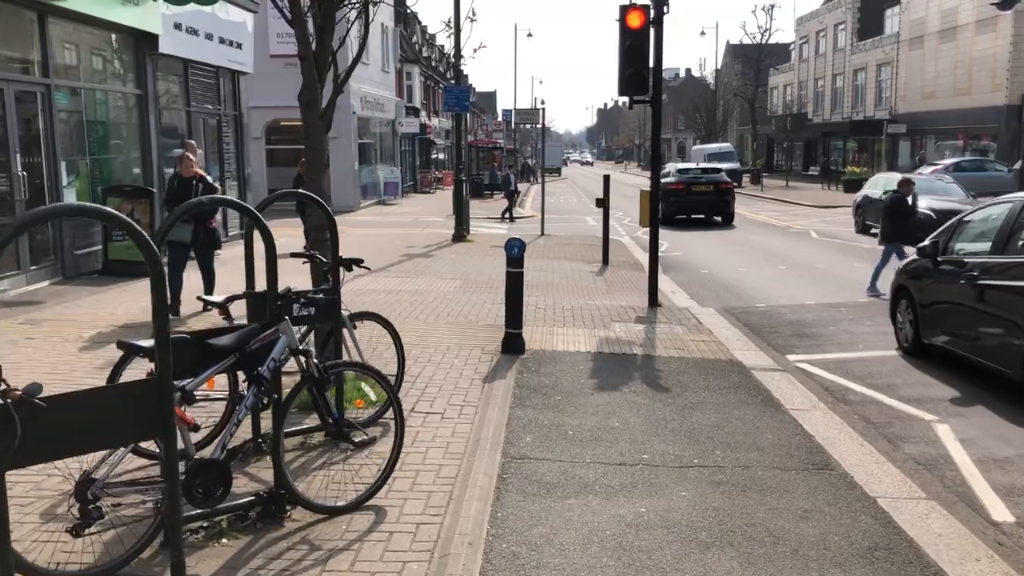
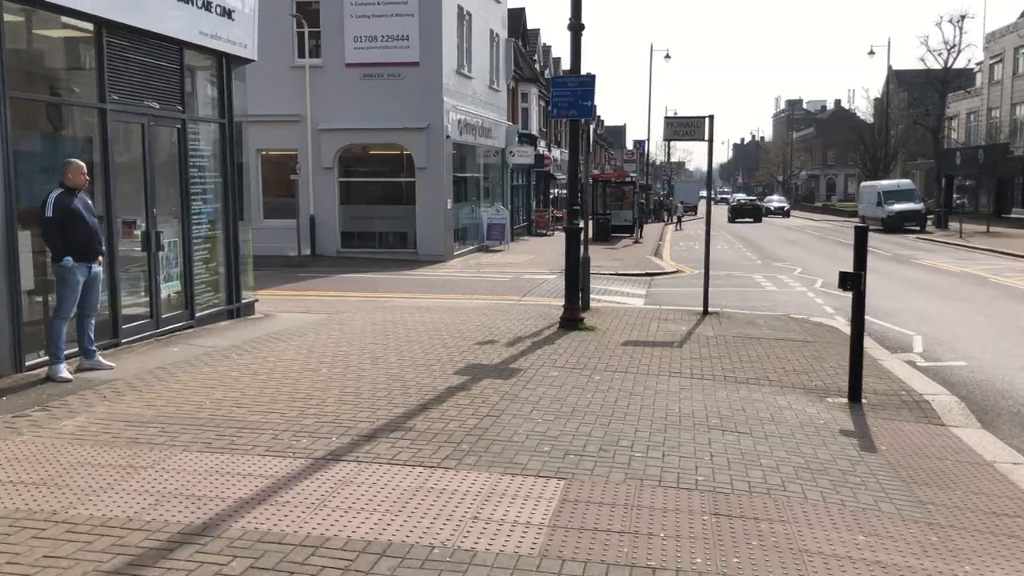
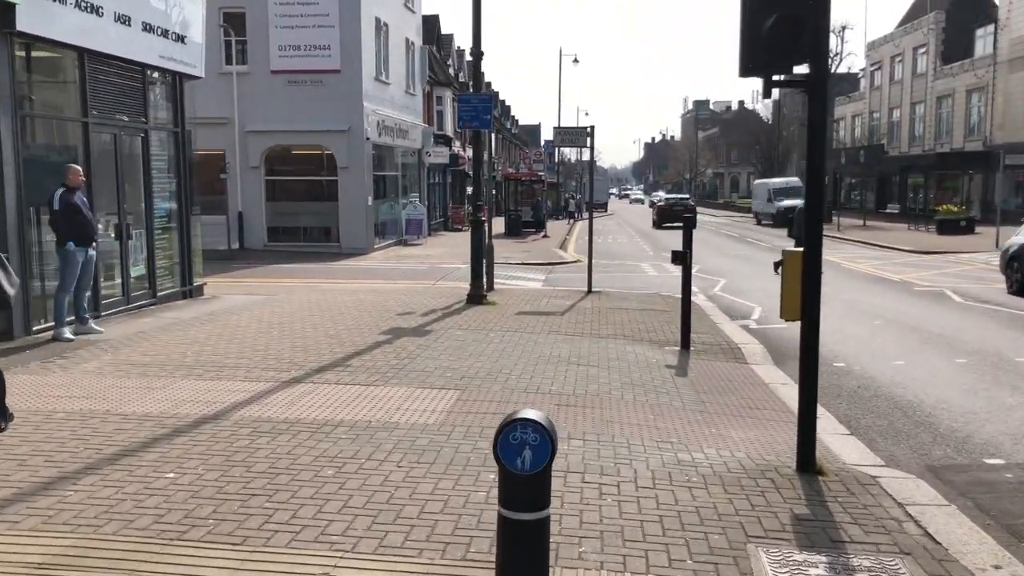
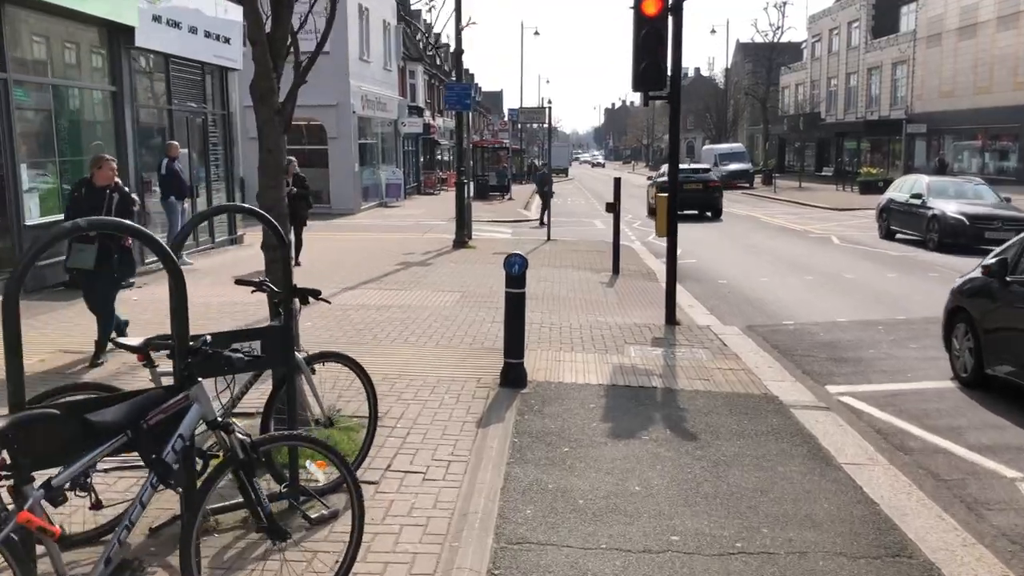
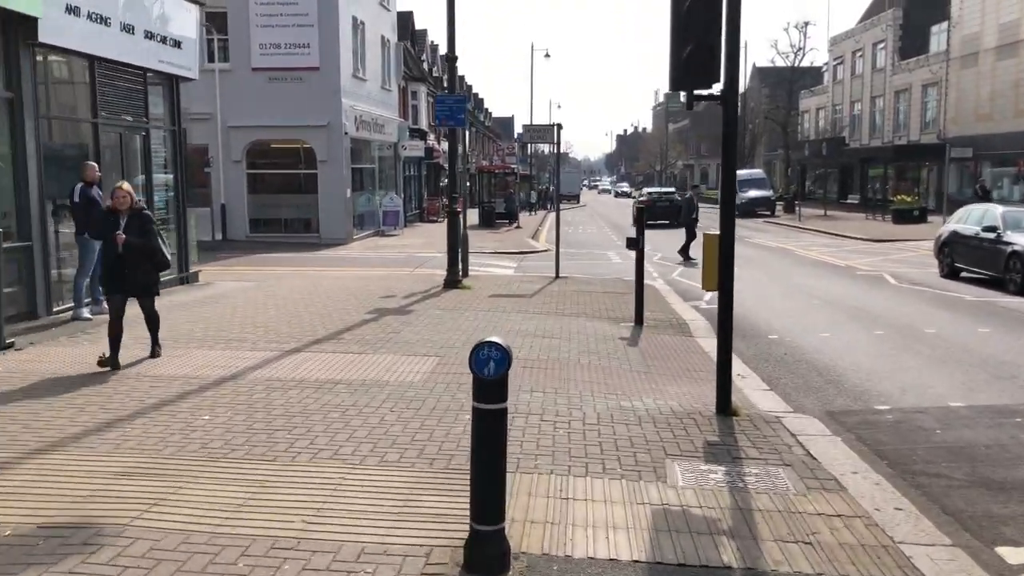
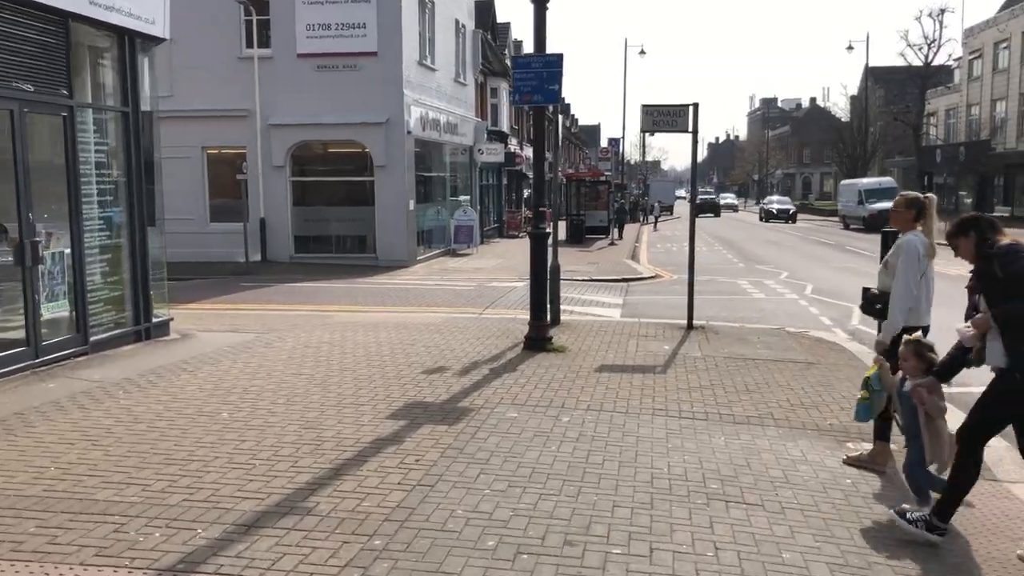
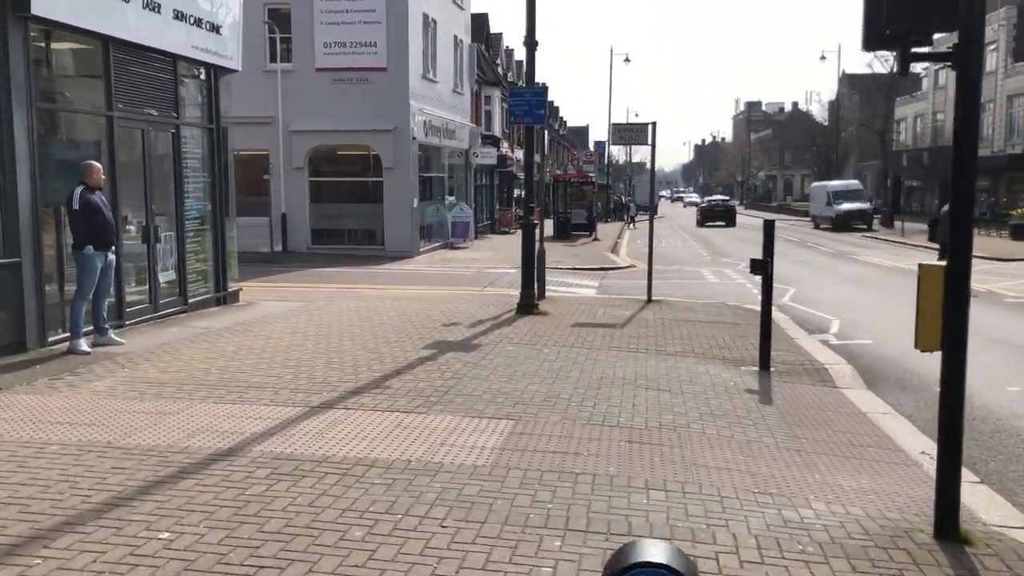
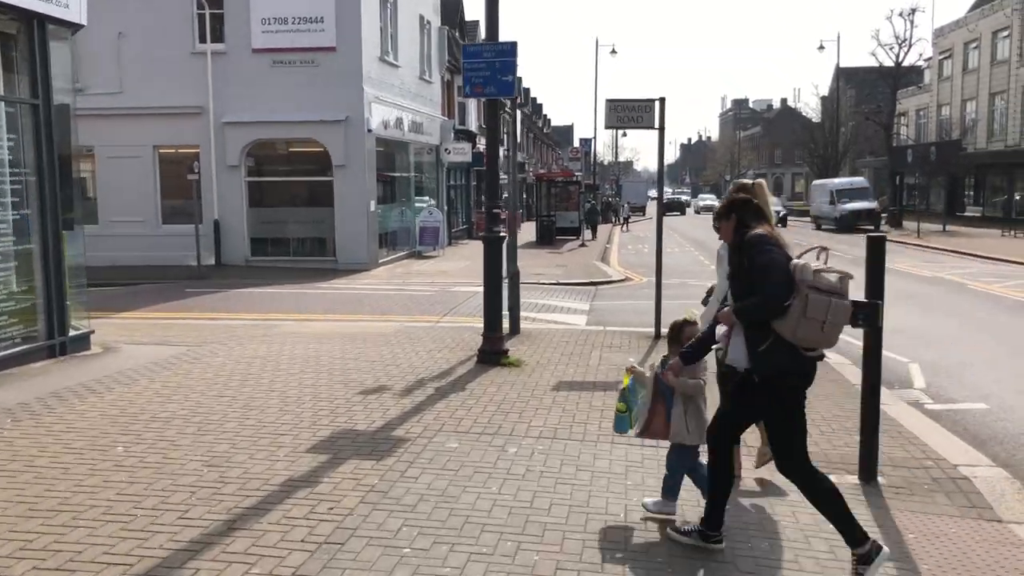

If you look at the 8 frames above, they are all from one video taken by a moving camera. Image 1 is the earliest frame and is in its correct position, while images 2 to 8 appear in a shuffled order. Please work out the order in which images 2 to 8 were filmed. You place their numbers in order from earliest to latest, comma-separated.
4, 5, 3, 7, 2, 6, 8
